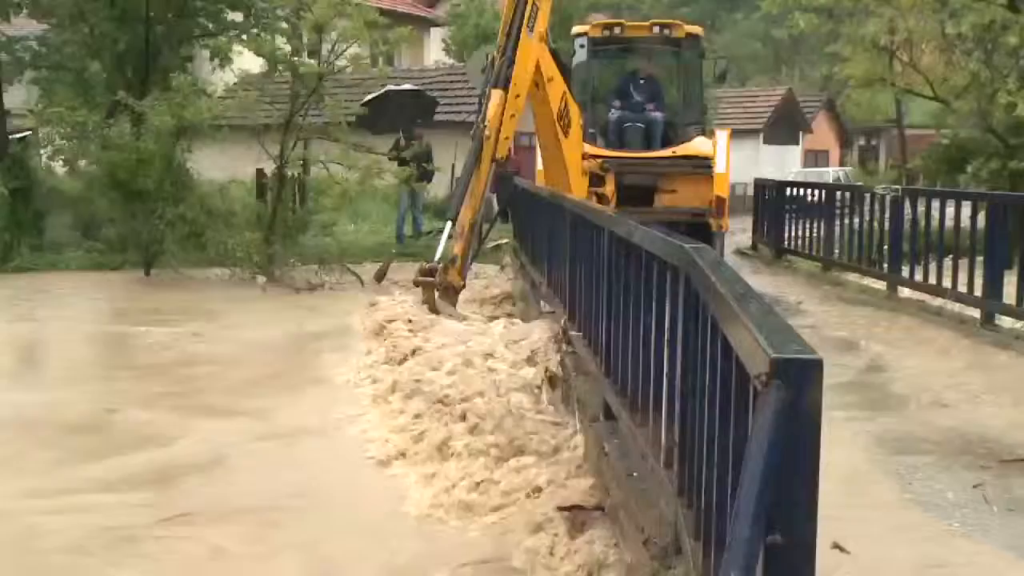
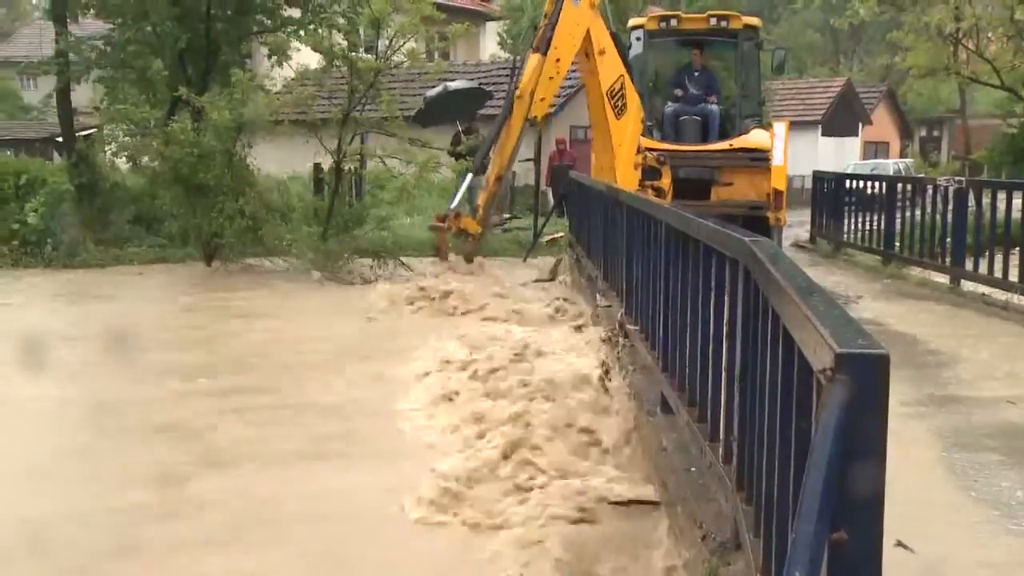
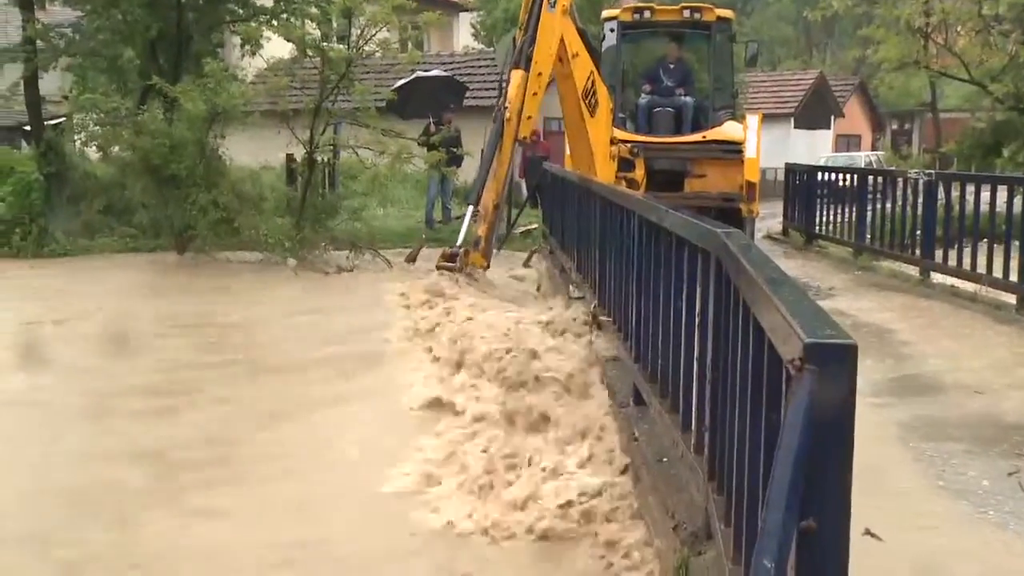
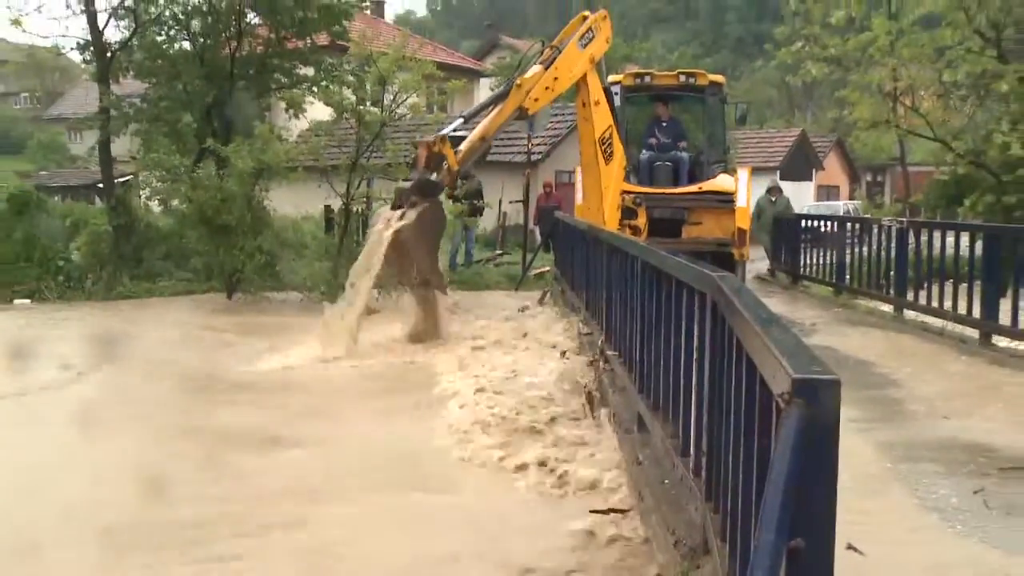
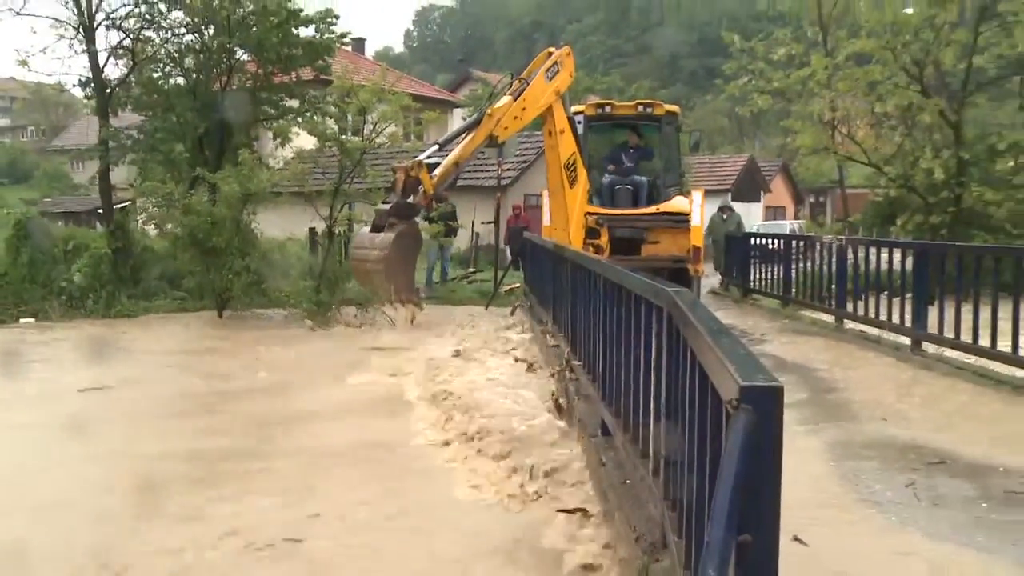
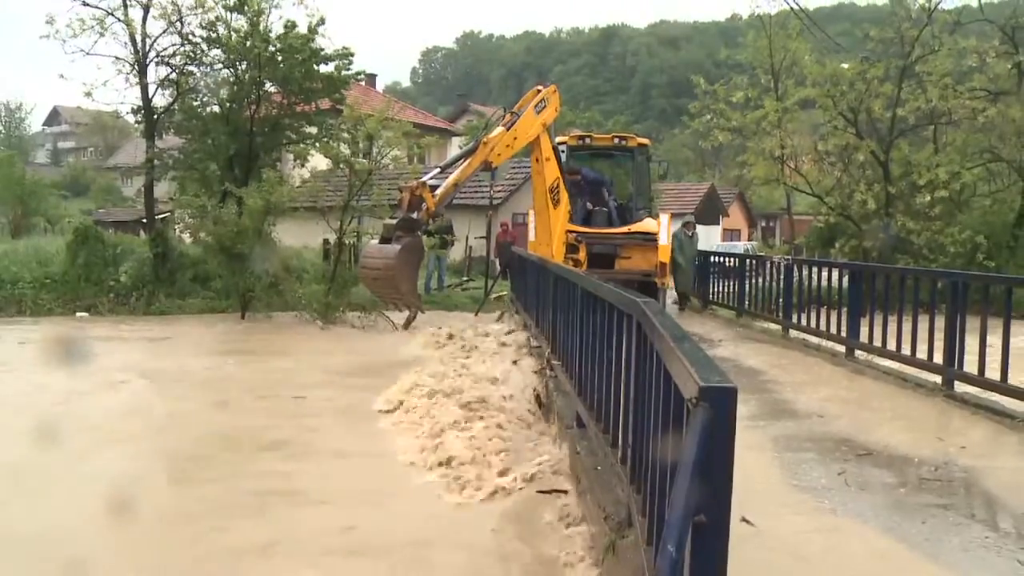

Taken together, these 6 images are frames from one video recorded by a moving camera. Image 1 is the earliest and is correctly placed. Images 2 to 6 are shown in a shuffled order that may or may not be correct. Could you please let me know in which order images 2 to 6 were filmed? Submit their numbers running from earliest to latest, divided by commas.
3, 2, 4, 5, 6
